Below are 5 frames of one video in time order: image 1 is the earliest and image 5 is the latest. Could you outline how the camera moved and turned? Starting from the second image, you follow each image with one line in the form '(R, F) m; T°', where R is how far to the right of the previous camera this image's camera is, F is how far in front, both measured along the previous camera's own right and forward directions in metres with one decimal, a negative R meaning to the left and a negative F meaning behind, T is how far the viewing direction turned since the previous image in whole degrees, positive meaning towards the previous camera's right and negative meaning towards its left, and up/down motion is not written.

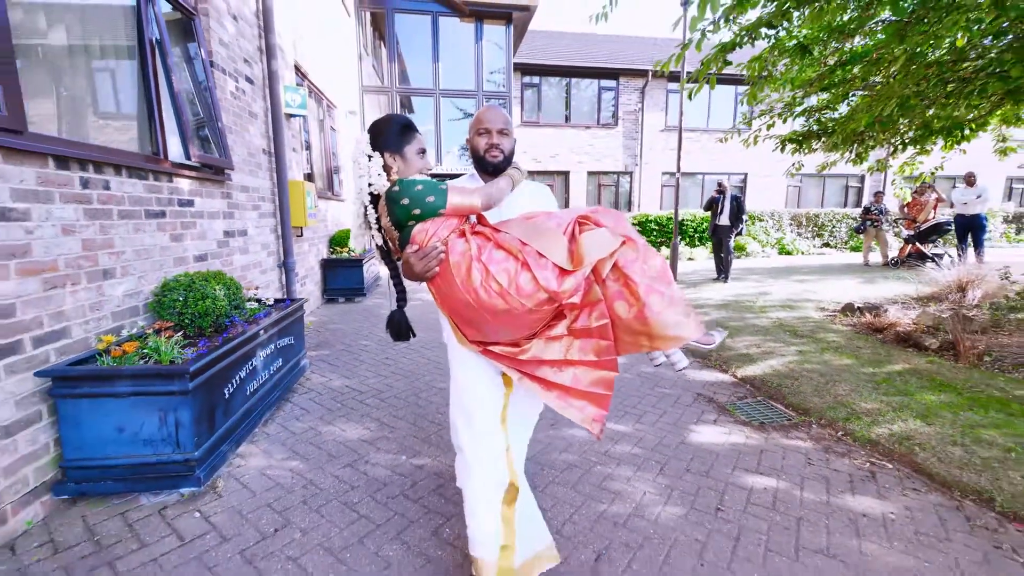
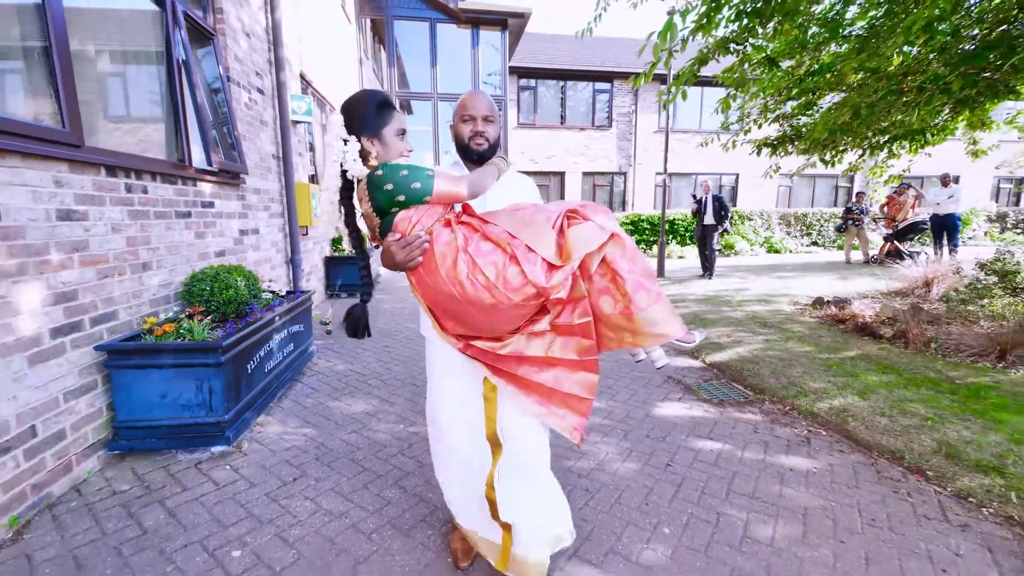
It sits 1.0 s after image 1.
(+0.1, -0.4) m; 0°
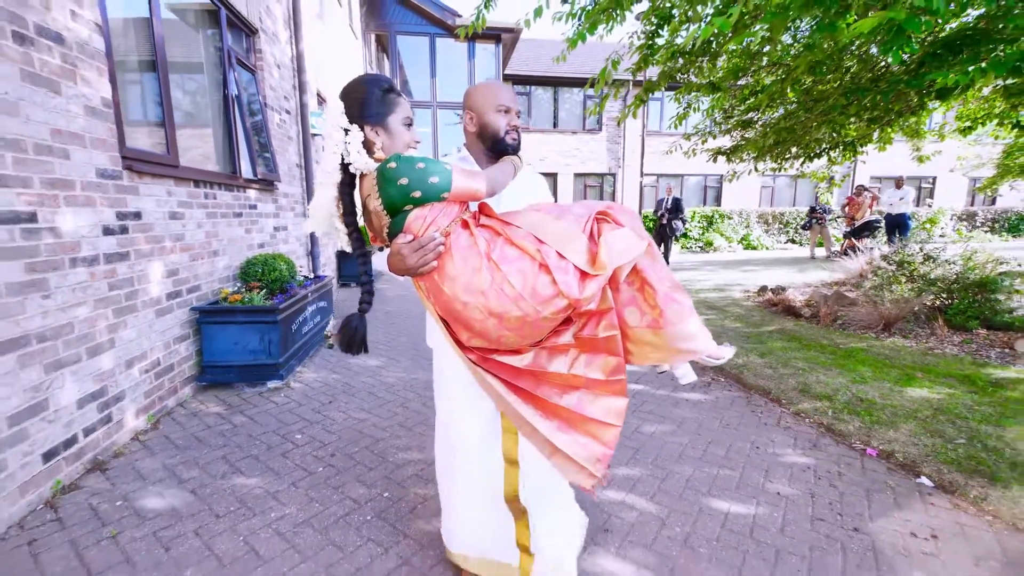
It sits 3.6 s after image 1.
(+0.3, -1.0) m; 0°
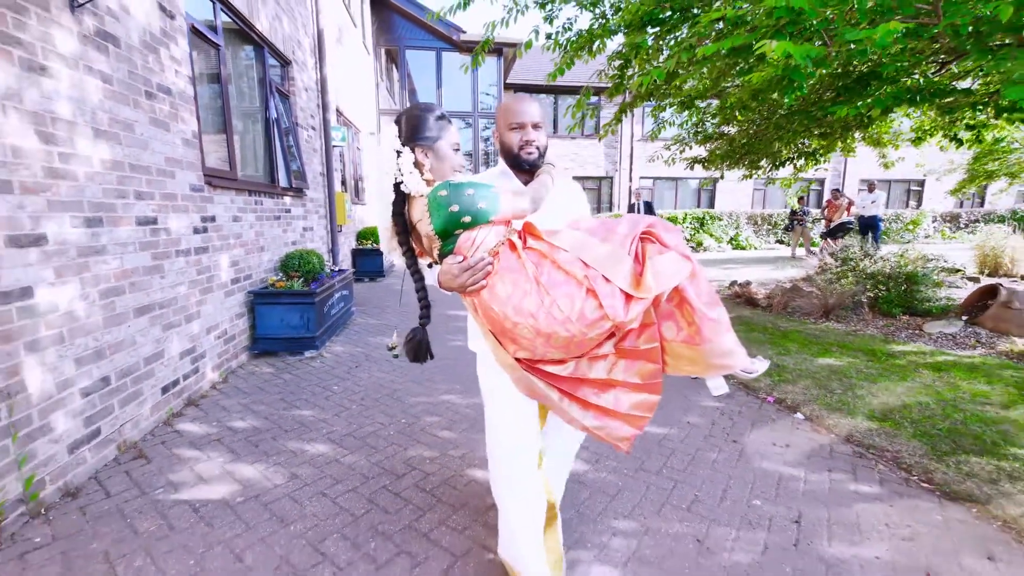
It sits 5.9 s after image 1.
(+0.2, -0.9) m; -1°
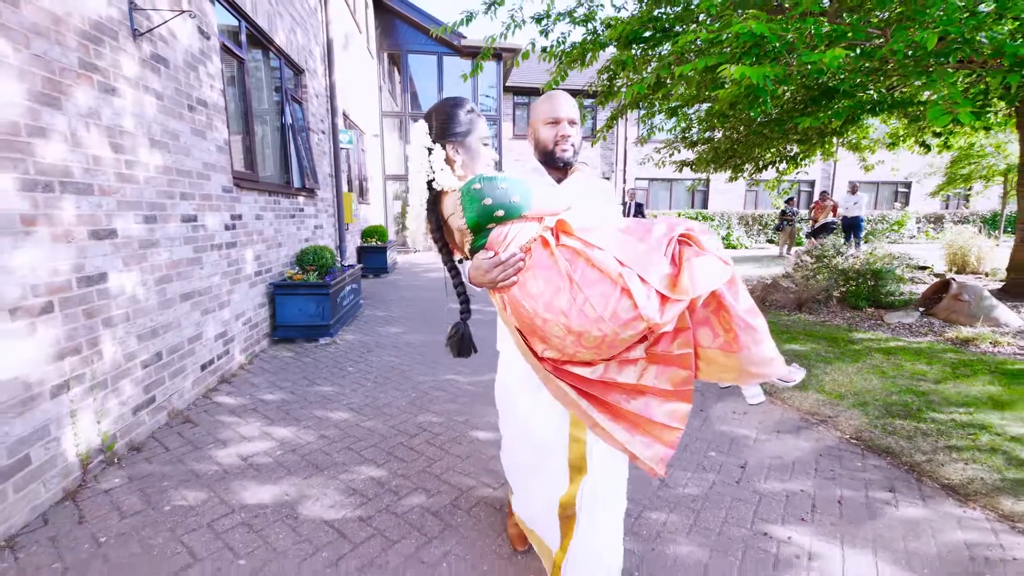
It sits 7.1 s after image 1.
(0.0, -0.4) m; 0°
